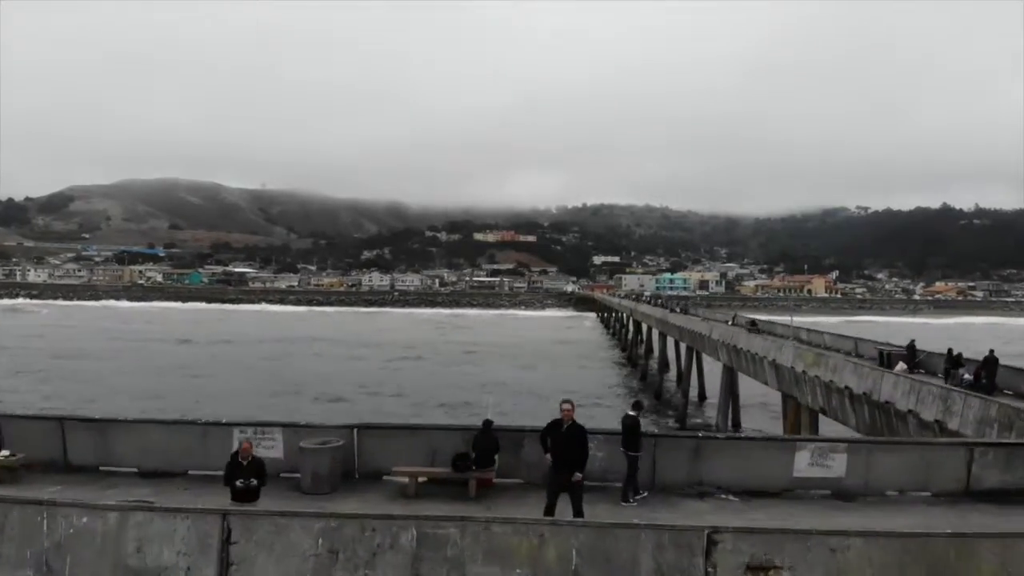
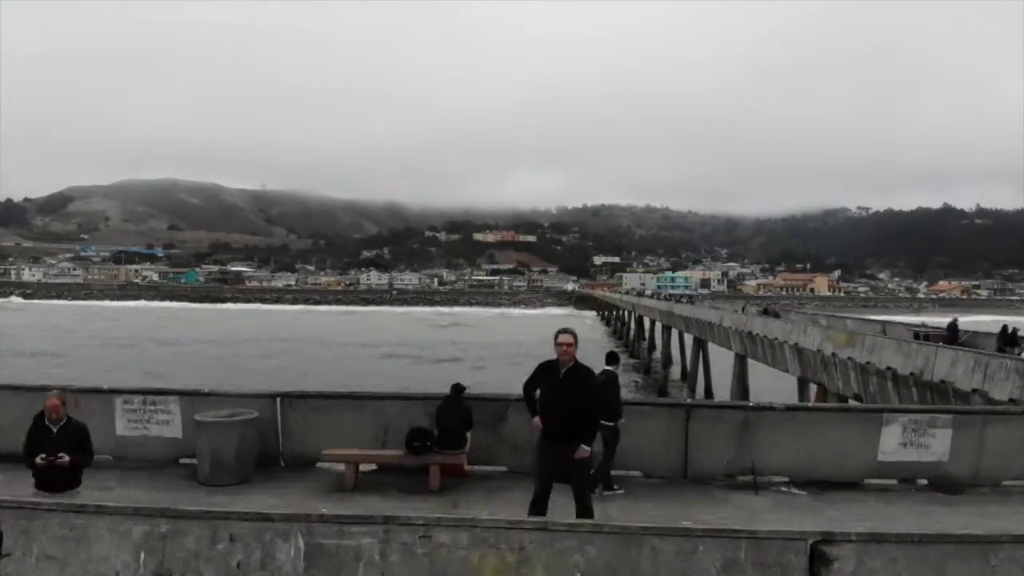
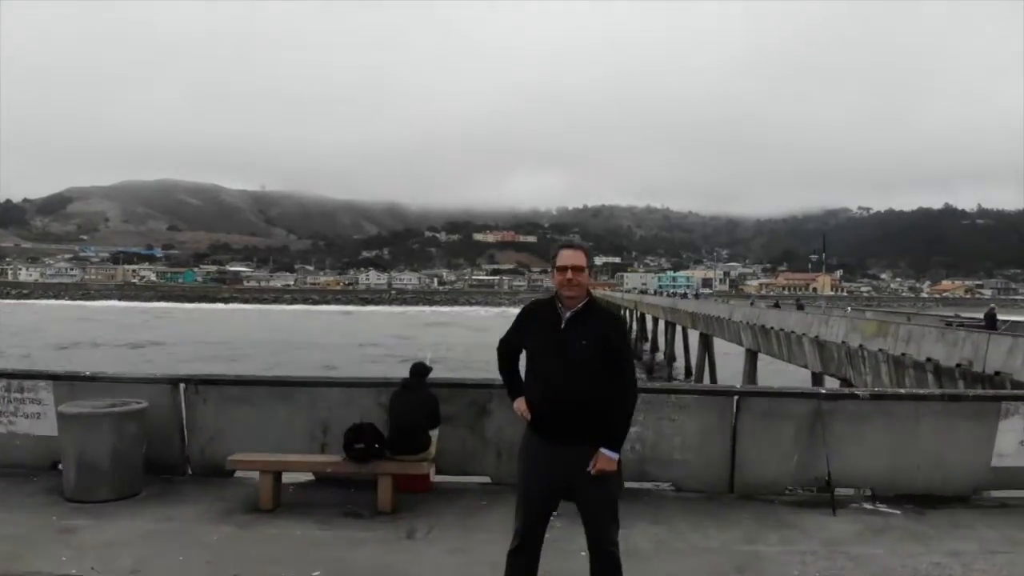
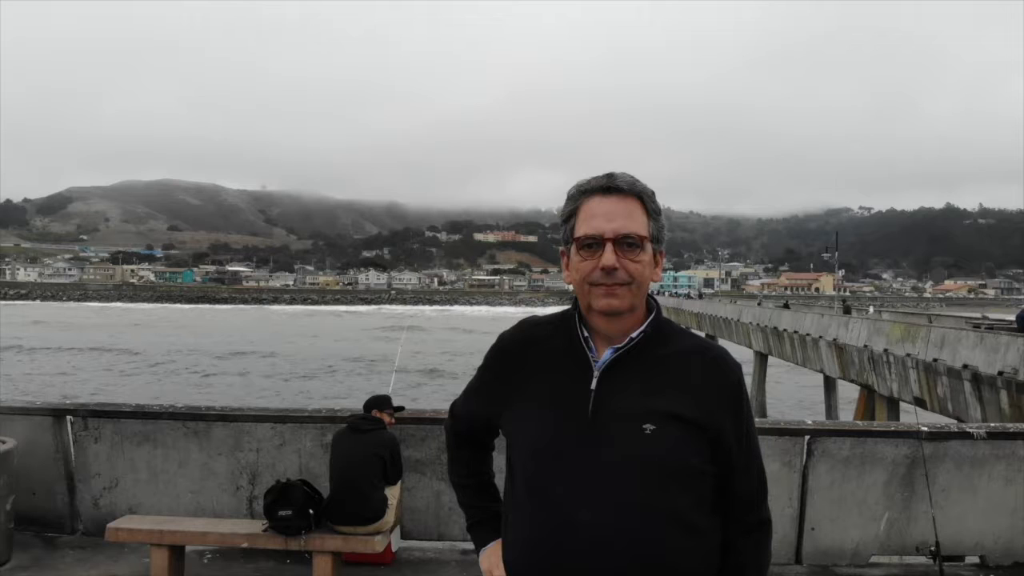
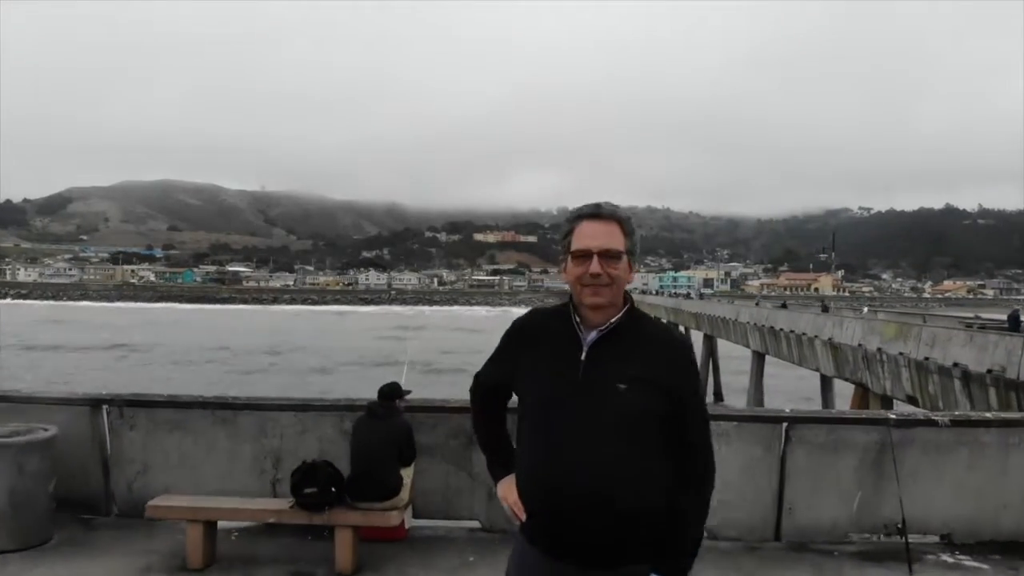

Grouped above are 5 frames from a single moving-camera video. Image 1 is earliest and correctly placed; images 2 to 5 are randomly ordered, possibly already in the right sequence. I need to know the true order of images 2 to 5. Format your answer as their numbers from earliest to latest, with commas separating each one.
2, 3, 5, 4
